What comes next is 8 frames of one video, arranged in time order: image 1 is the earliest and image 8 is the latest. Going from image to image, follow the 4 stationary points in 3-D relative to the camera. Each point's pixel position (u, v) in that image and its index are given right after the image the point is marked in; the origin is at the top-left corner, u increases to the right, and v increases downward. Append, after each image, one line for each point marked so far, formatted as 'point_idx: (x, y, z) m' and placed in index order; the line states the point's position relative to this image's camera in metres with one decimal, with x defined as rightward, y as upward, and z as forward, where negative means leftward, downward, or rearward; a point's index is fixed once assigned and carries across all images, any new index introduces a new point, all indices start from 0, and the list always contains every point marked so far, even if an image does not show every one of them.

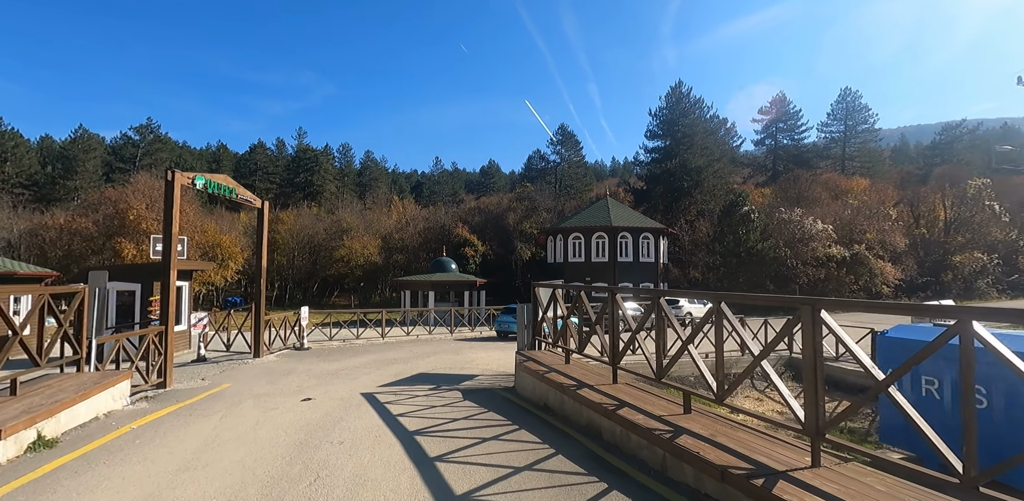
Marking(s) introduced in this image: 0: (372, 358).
0: (-3.3, -2.6, +12.7) m
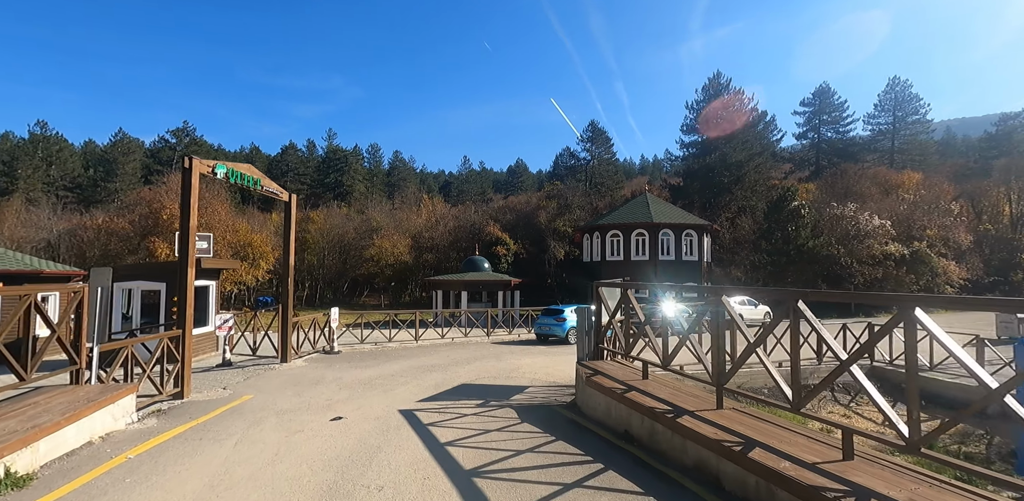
0: (-2.3, -2.5, +11.6) m
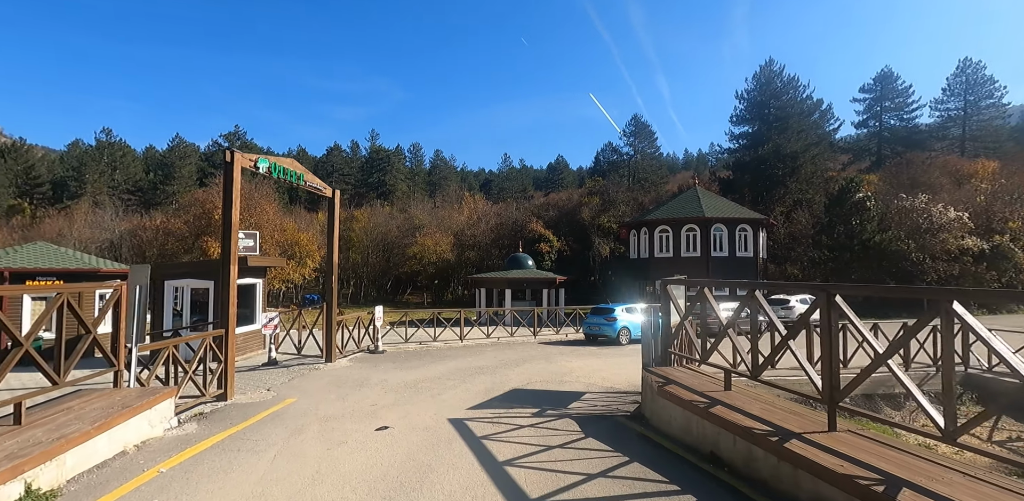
0: (-1.2, -2.4, +11.1) m
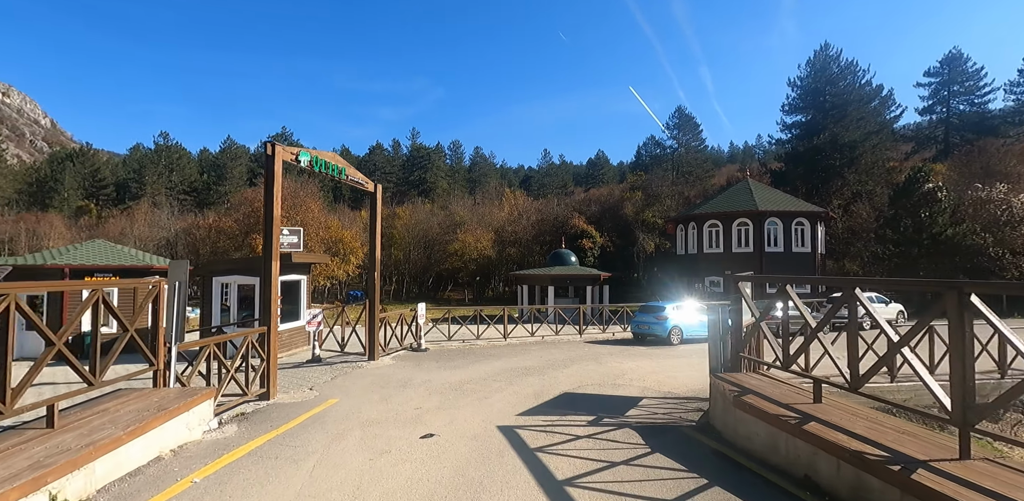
0: (-0.2, -2.3, +10.7) m
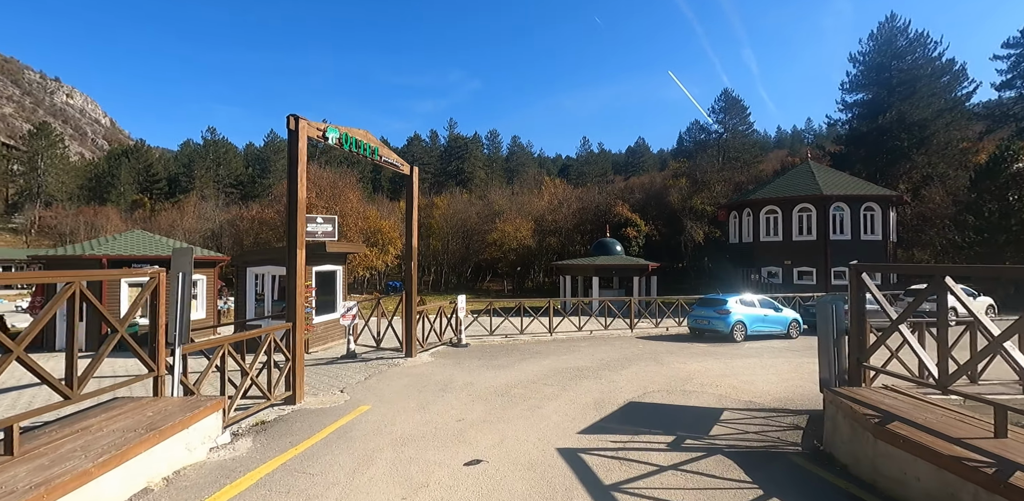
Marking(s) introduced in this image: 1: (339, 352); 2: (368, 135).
0: (+0.7, -2.1, +9.6) m
1: (-4.2, -2.5, +12.8) m
2: (-2.5, +2.0, +9.2) m
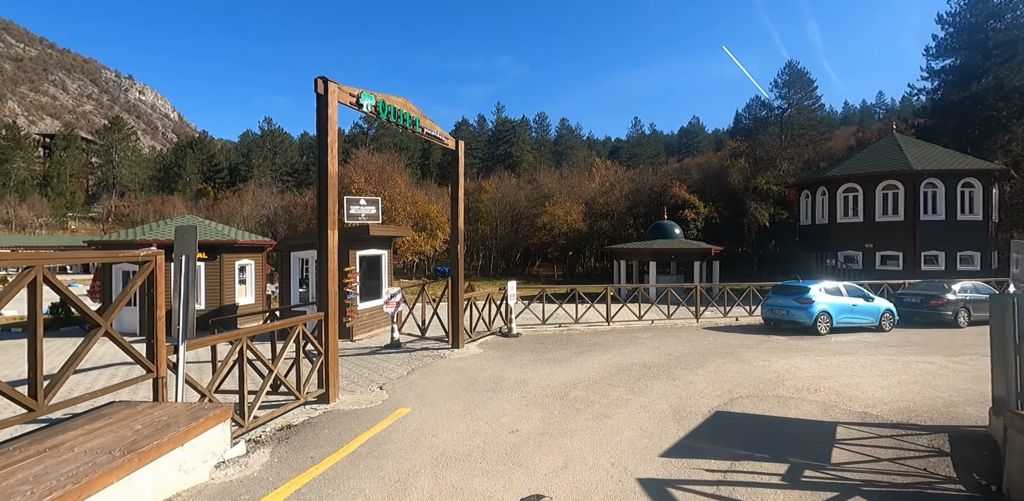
0: (+1.6, -1.8, +8.5) m
1: (-3.0, -2.1, +12.1) m
2: (-1.6, +2.3, +8.3) m
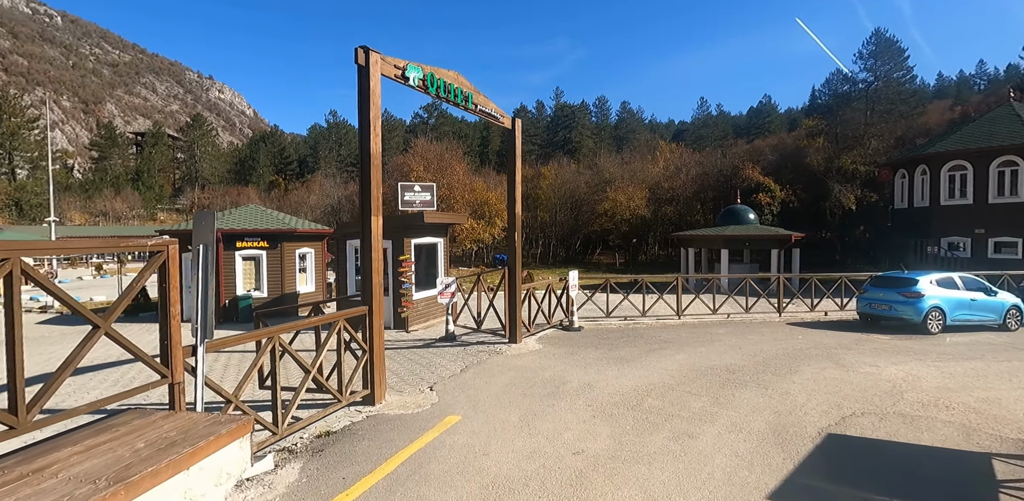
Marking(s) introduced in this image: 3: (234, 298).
0: (+2.5, -1.6, +7.5) m
1: (-1.6, -1.8, +11.6) m
2: (-0.7, +2.5, +7.6) m
3: (-7.8, -1.3, +14.9) m
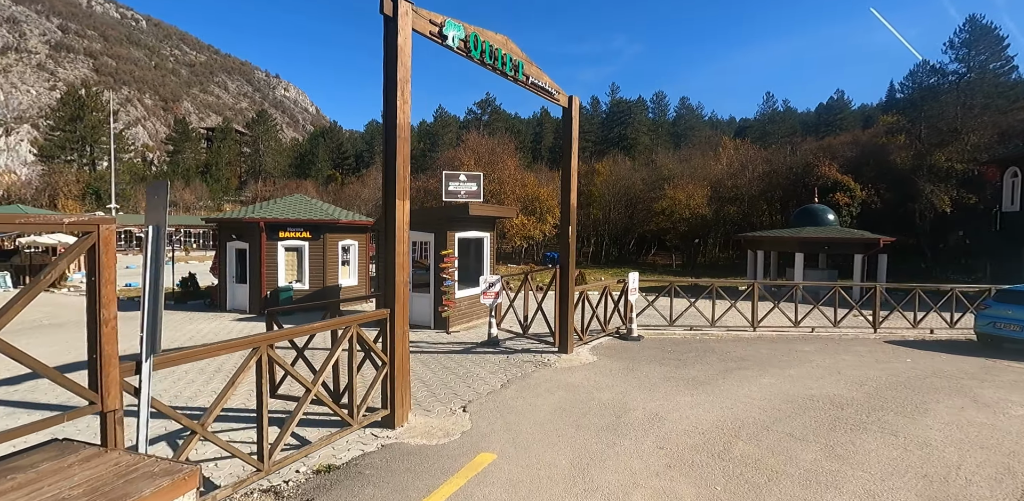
0: (+3.1, -1.6, +6.1) m
1: (-0.6, -1.7, +10.6) m
2: (0.0, +2.5, +6.4) m
3: (-6.5, -1.1, +14.4) m
